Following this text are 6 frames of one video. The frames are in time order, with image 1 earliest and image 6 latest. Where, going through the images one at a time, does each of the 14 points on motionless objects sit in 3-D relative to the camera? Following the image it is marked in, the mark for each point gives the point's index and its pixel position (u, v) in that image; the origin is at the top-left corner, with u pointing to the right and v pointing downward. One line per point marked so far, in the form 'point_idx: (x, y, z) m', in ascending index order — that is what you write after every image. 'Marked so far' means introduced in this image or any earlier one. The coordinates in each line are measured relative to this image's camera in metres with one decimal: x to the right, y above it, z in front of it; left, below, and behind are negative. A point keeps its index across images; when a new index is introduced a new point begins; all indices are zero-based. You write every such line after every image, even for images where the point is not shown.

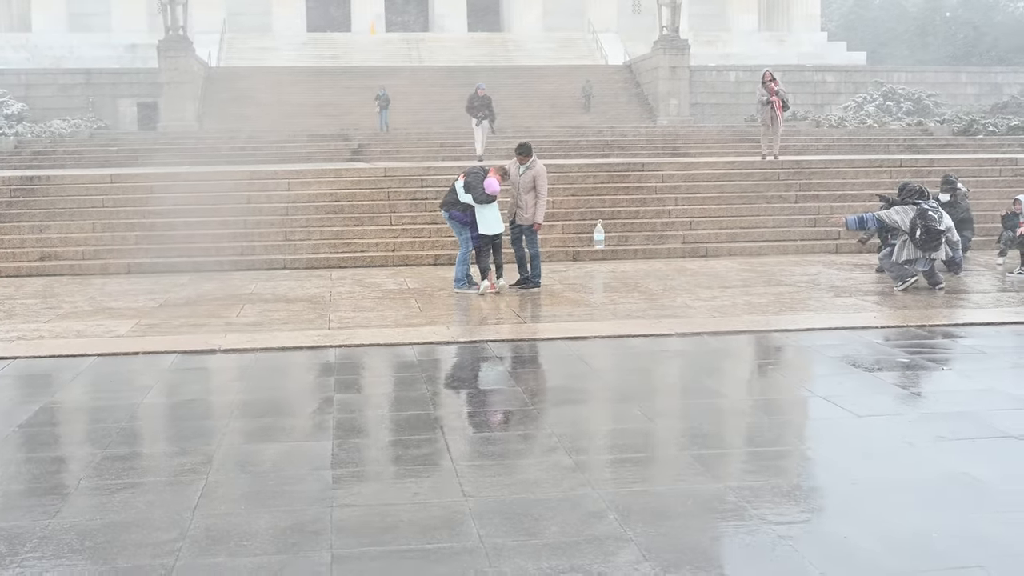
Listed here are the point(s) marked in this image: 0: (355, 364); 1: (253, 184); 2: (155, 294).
0: (-1.1, -0.5, +8.2) m
1: (-3.5, +1.4, +15.7) m
2: (-3.5, -0.1, +11.2) m
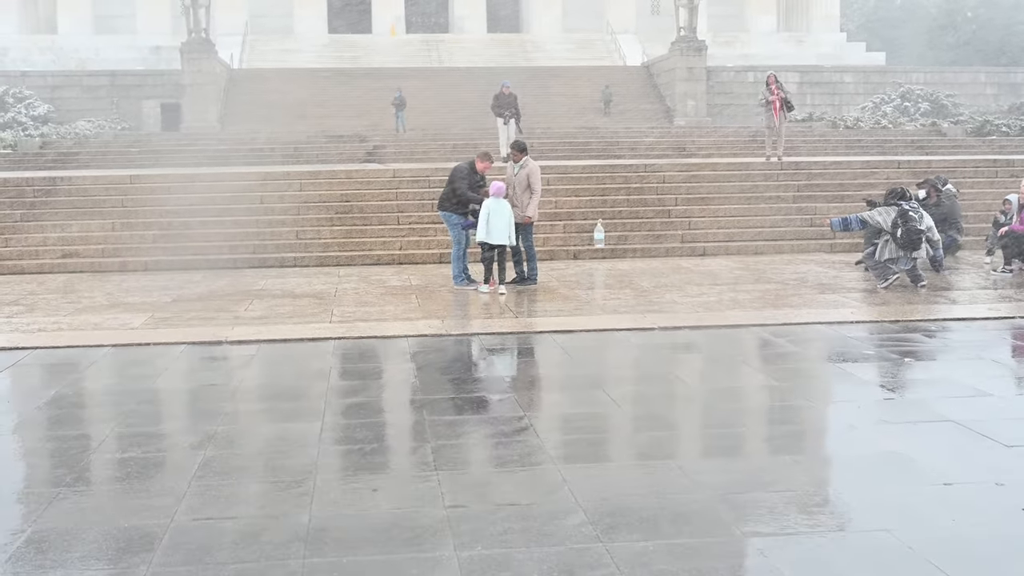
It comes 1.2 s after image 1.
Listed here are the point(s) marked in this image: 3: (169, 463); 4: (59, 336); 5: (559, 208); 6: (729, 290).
0: (-1.2, -0.5, +8.6) m
1: (-3.5, +1.4, +16.2) m
2: (-3.5, 0.0, +11.7) m
3: (-1.7, -0.9, +5.8) m
4: (-3.6, -0.4, +9.2) m
5: (+0.6, +1.1, +15.7) m
6: (+2.1, 0.0, +11.1) m
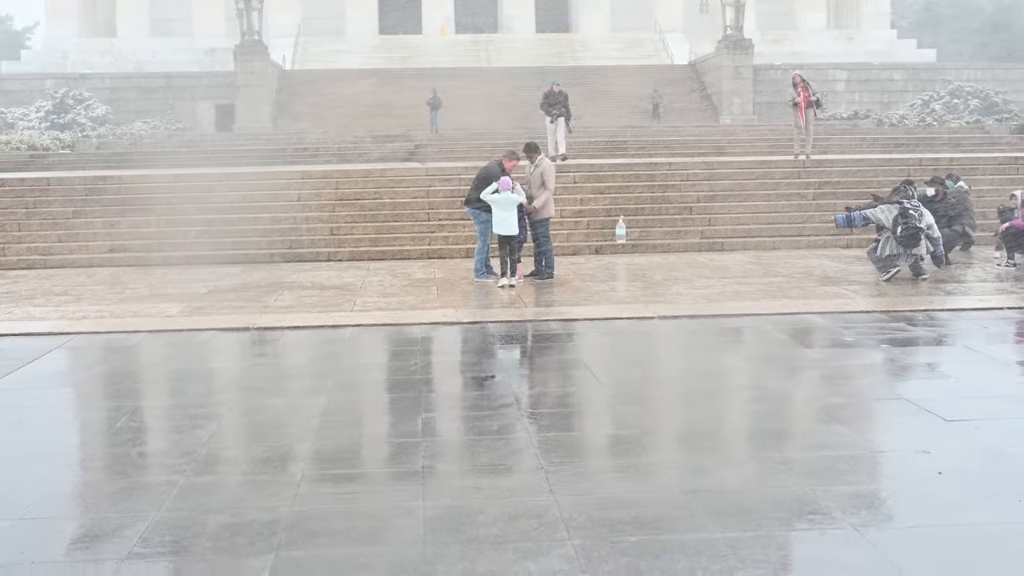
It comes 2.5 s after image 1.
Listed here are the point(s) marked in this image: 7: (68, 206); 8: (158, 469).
0: (-1.1, -0.4, +9.3) m
1: (-3.1, +1.5, +16.9) m
2: (-3.3, +0.1, +12.5) m
3: (-1.8, -0.8, +6.4) m
4: (-3.5, -0.3, +9.9) m
5: (+1.0, +1.2, +16.2) m
6: (+2.2, 0.0, +11.5) m
7: (-6.3, +1.2, +16.2) m
8: (-1.7, -0.9, +5.7) m
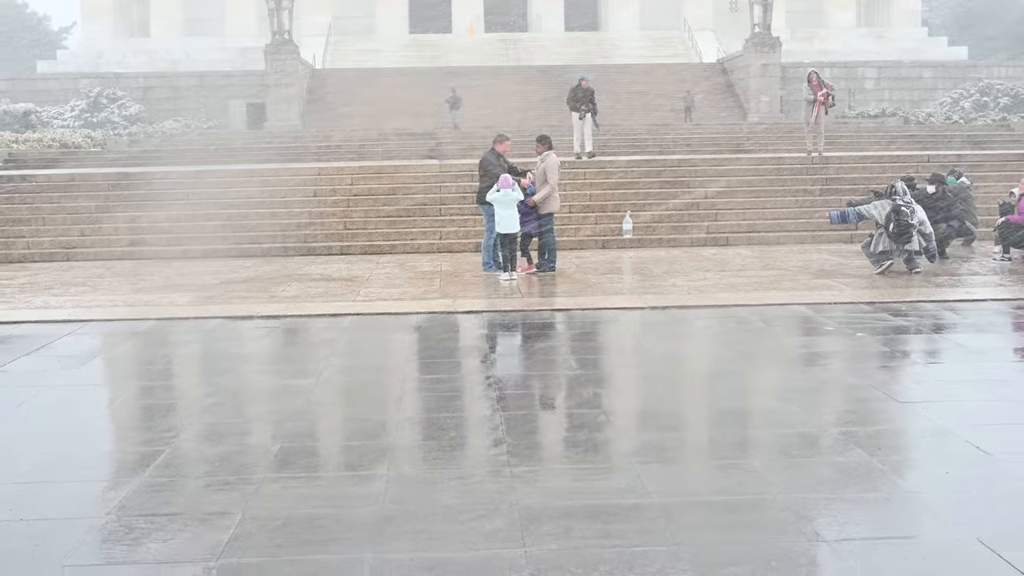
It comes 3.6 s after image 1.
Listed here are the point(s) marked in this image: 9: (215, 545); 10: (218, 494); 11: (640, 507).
0: (-1.2, -0.3, +9.6) m
1: (-2.9, +1.6, +17.3) m
2: (-3.2, +0.2, +12.9) m
3: (-2.0, -0.7, +6.8) m
4: (-3.5, -0.2, +10.3) m
5: (+1.2, +1.3, +16.5) m
6: (+2.2, +0.1, +11.8) m
7: (-6.1, +1.3, +16.7) m
8: (-1.9, -0.8, +6.0) m
9: (-1.1, -1.0, +4.3) m
10: (-1.3, -0.9, +5.0) m
11: (+0.5, -0.9, +4.6) m
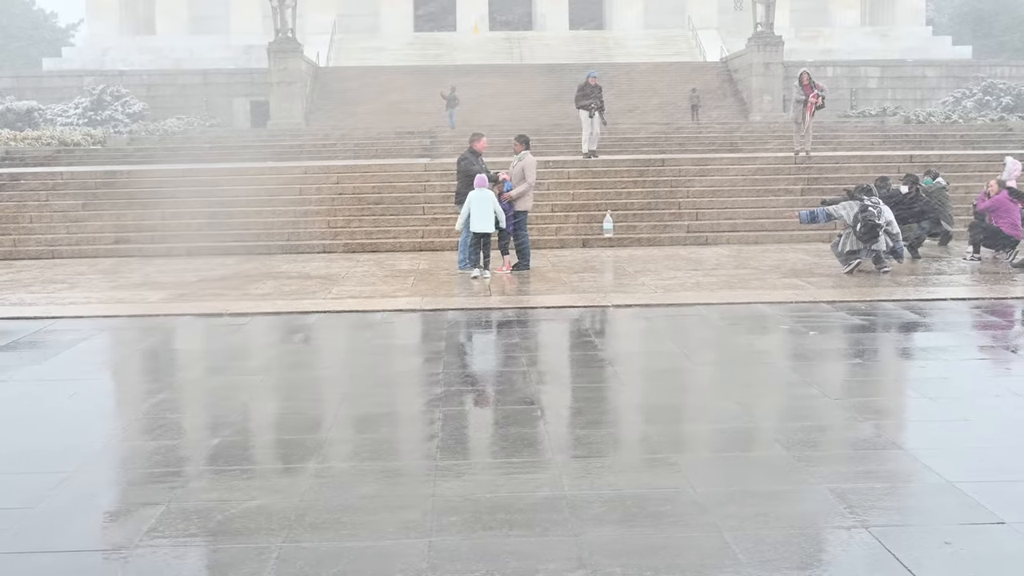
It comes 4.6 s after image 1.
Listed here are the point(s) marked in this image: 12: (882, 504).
0: (-1.5, -0.3, +9.8) m
1: (-3.1, +1.7, +17.5) m
2: (-3.5, +0.2, +13.0) m
3: (-2.3, -0.7, +6.9) m
4: (-3.8, -0.2, +10.5) m
5: (+0.9, +1.3, +16.6) m
6: (+2.0, +0.1, +11.9) m
7: (-6.3, +1.3, +16.9) m
8: (-2.2, -0.8, +6.2) m
9: (-1.4, -0.9, +4.5) m
10: (-1.6, -0.9, +5.2) m
11: (+0.2, -0.9, +4.7) m
12: (+1.4, -0.9, +4.5) m
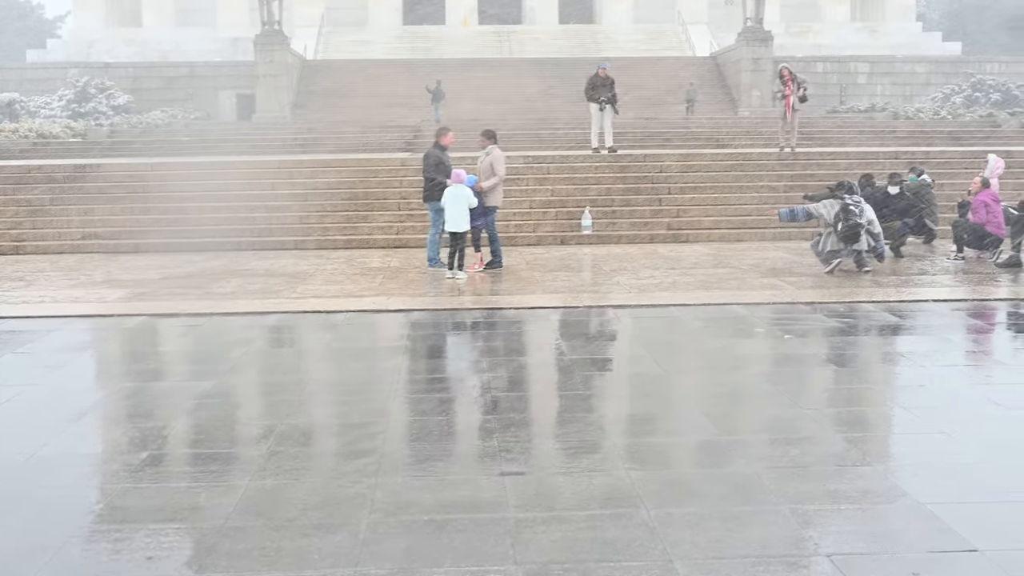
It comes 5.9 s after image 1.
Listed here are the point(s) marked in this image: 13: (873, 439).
0: (-1.7, -0.3, +9.4) m
1: (-3.4, +1.7, +17.1) m
2: (-3.8, +0.2, +12.7) m
3: (-2.5, -0.7, +6.6) m
4: (-4.1, -0.2, +10.1) m
5: (+0.6, +1.3, +16.3) m
6: (+1.7, +0.1, +11.6) m
7: (-6.7, +1.4, +16.5) m
8: (-2.5, -0.8, +5.8) m
9: (-1.7, -1.0, +4.1) m
10: (-1.8, -0.9, +4.8) m
11: (-0.1, -0.9, +4.4) m
12: (+1.2, -0.9, +4.2) m
13: (+1.7, -0.7, +5.6) m
